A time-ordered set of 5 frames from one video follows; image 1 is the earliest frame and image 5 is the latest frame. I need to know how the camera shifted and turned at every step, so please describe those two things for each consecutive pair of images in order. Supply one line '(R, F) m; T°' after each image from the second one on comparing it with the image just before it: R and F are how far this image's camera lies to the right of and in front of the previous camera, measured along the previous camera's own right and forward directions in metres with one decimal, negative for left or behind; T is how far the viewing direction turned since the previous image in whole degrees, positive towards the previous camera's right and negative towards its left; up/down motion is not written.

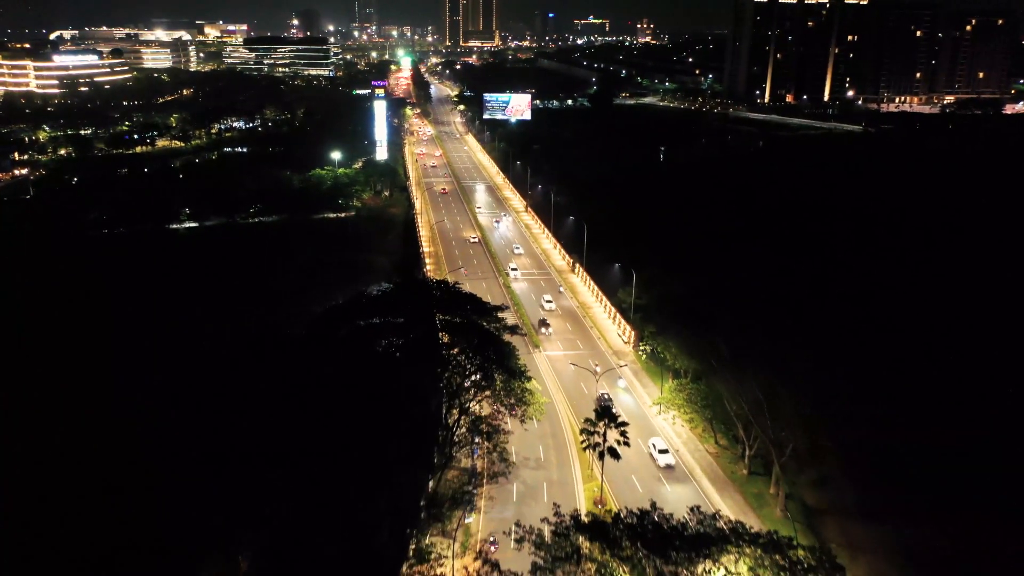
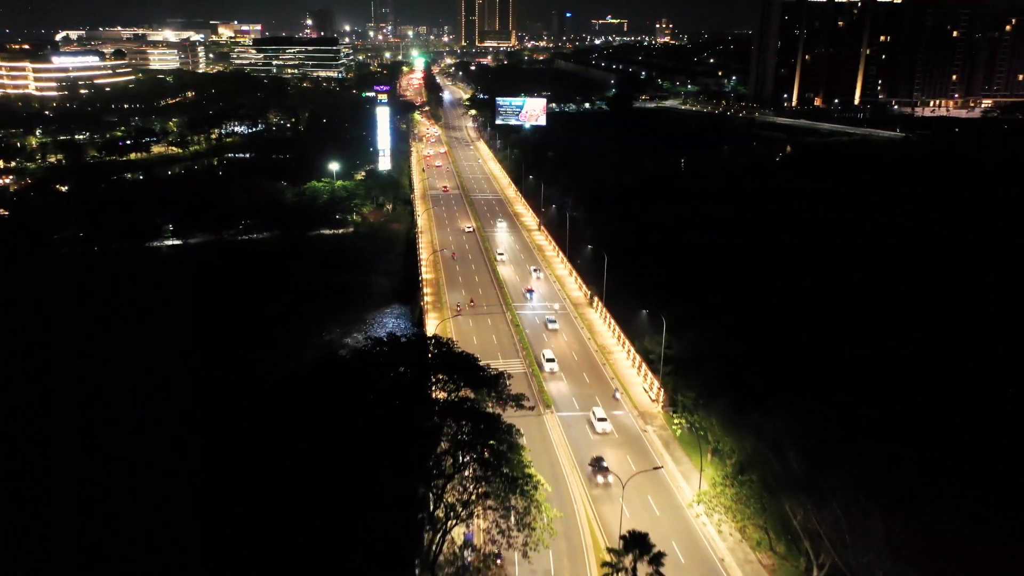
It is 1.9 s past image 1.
(+0.3, +4.6) m; -1°
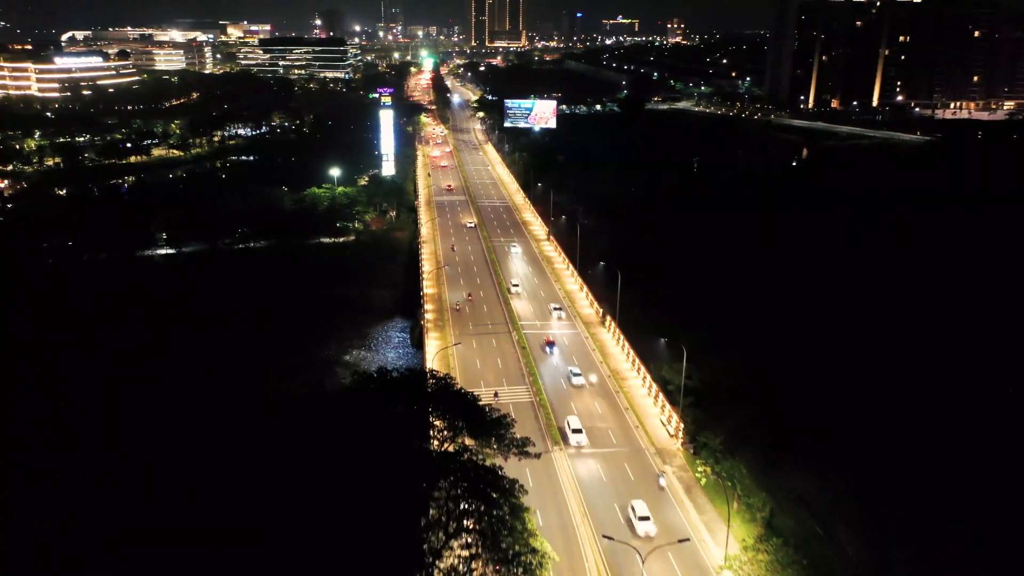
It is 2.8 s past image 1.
(+0.1, +2.2) m; -1°
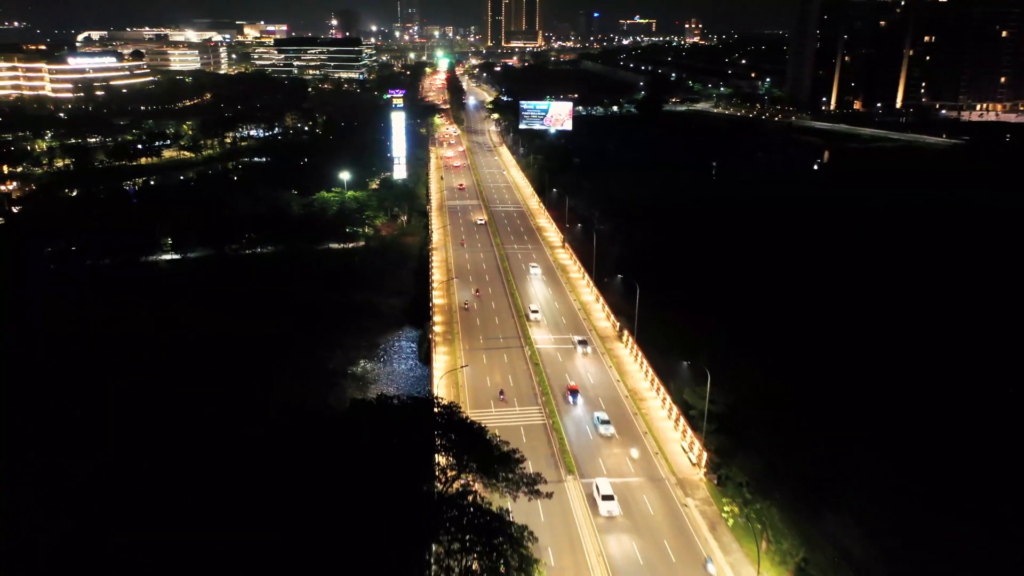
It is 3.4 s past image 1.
(+0.1, +1.5) m; -1°
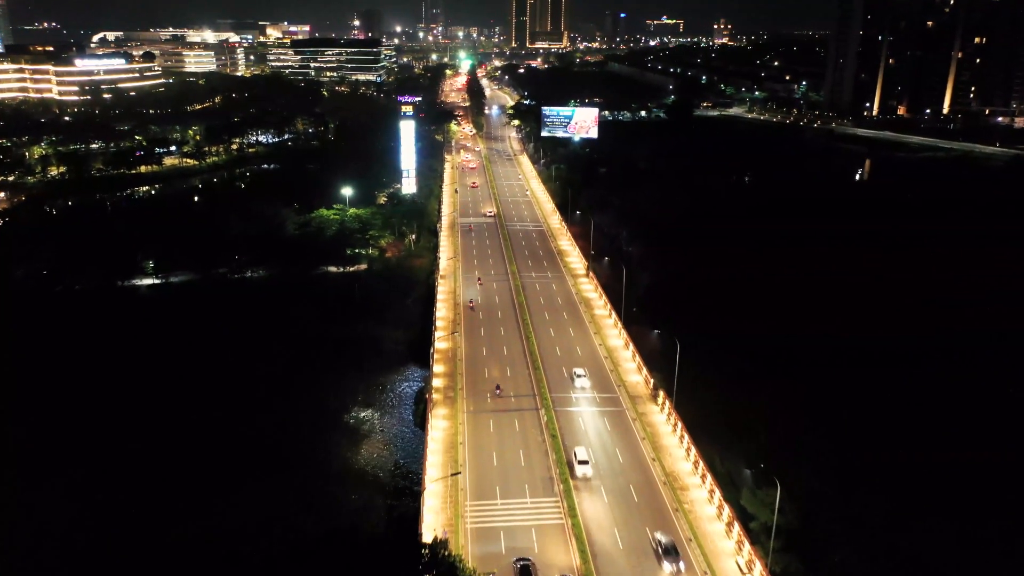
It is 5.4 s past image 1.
(+0.3, +4.8) m; -2°
